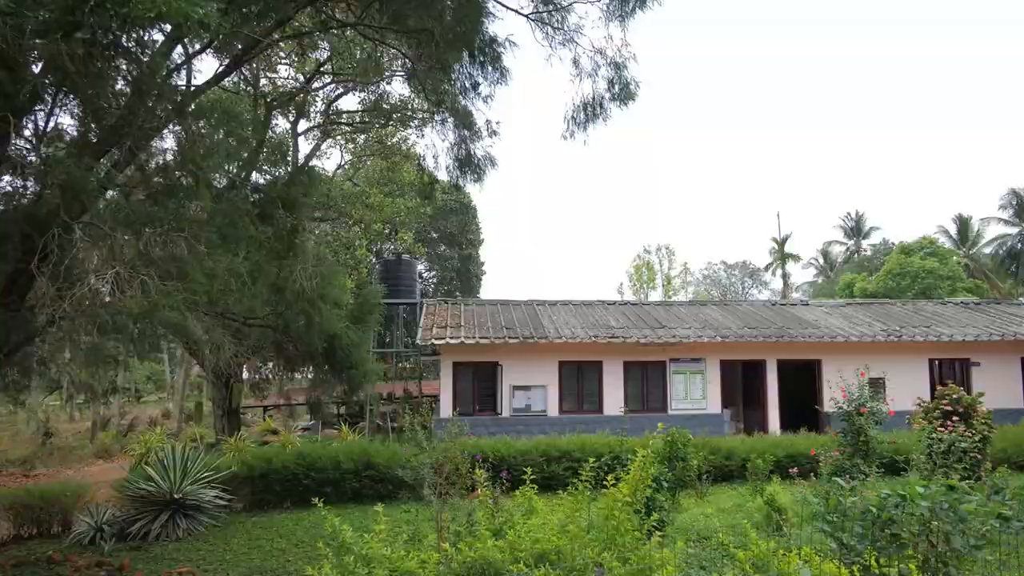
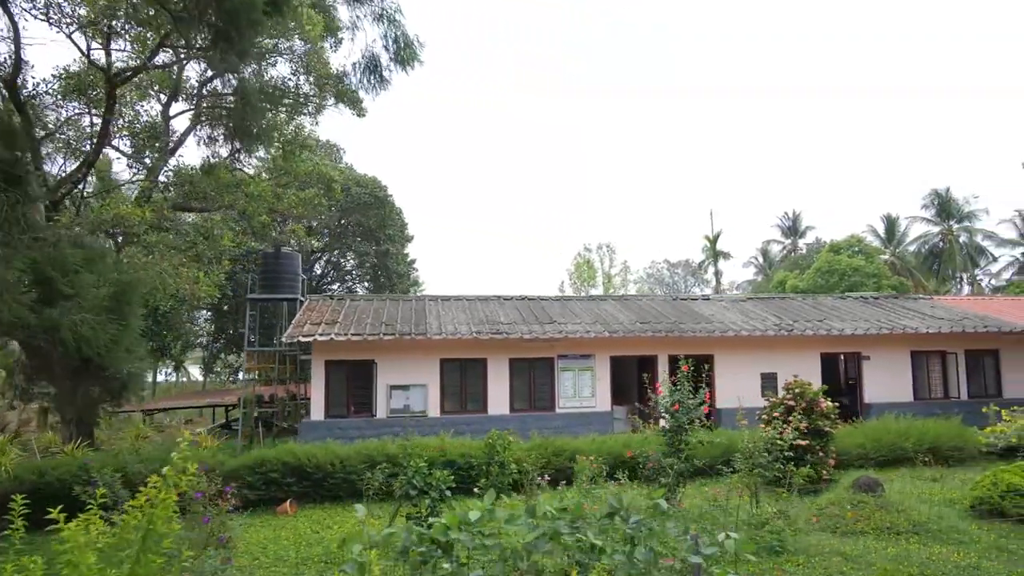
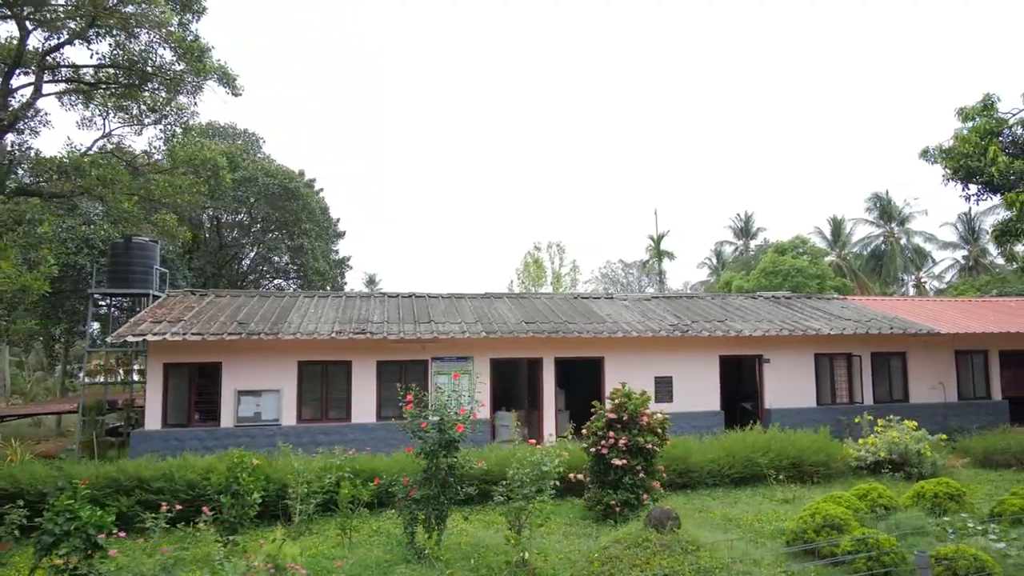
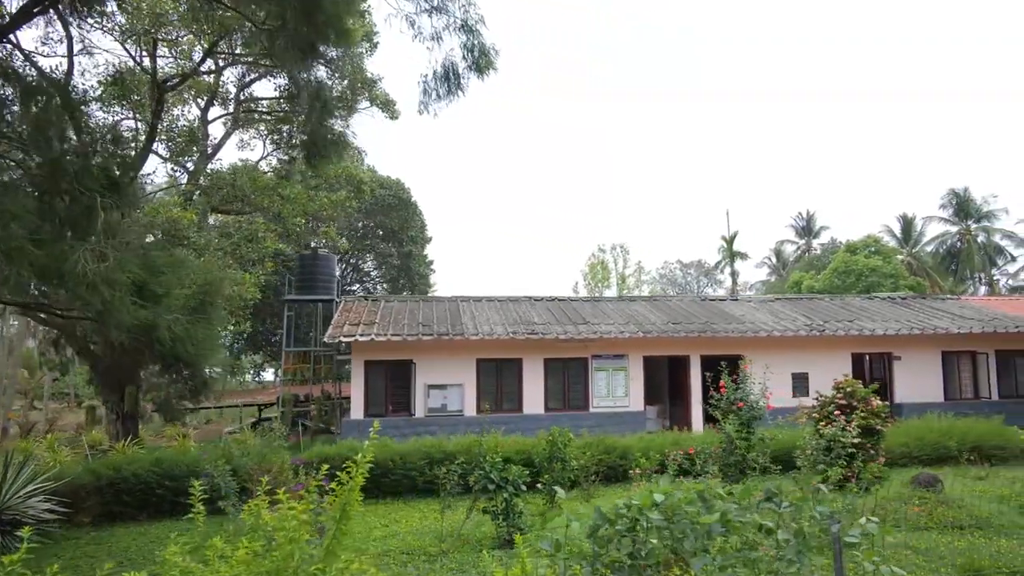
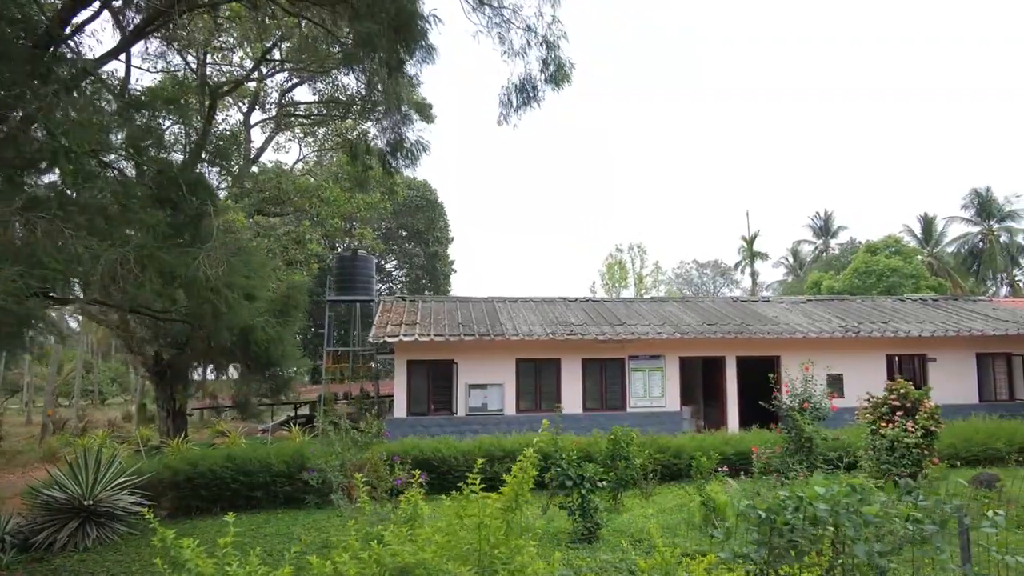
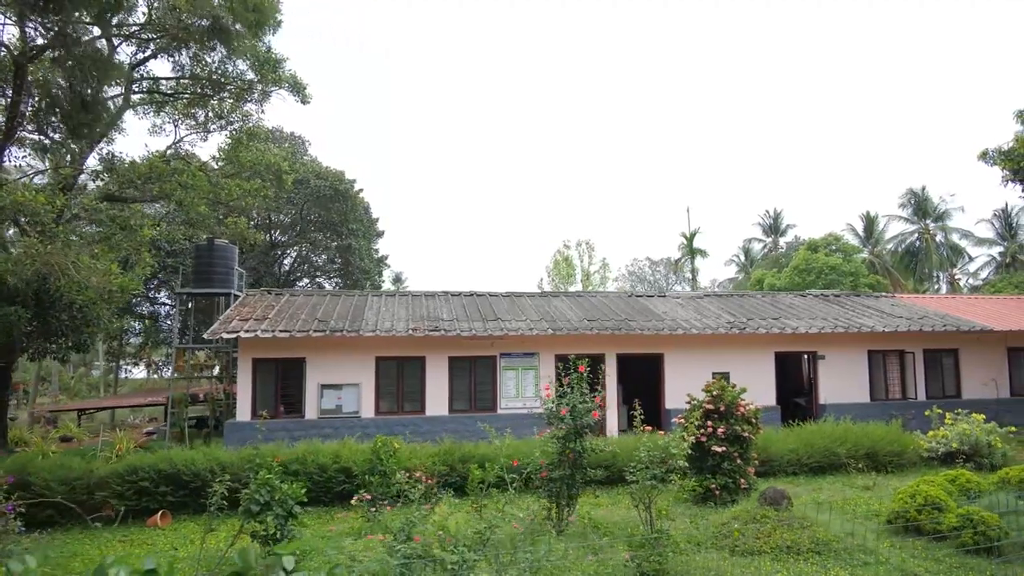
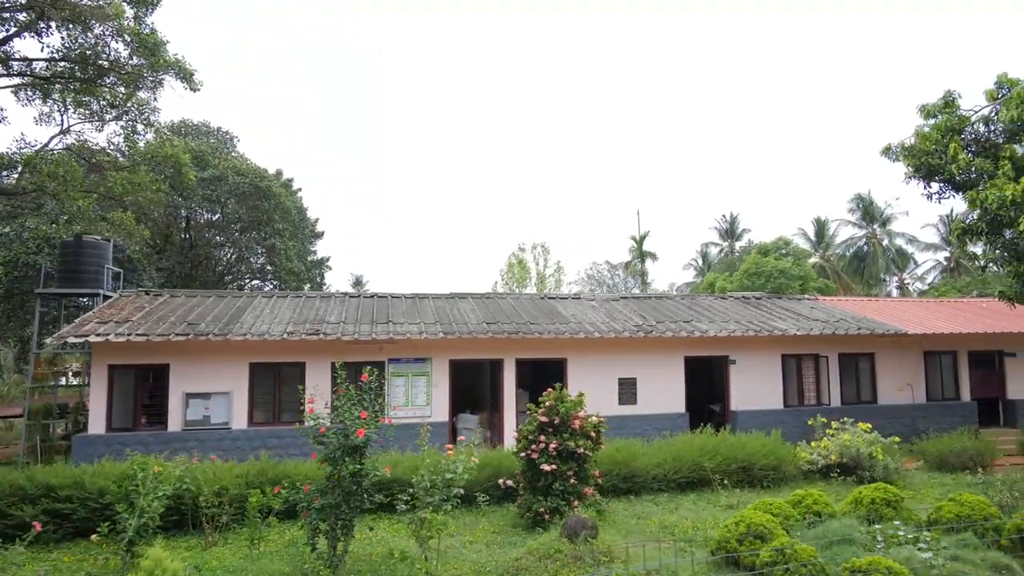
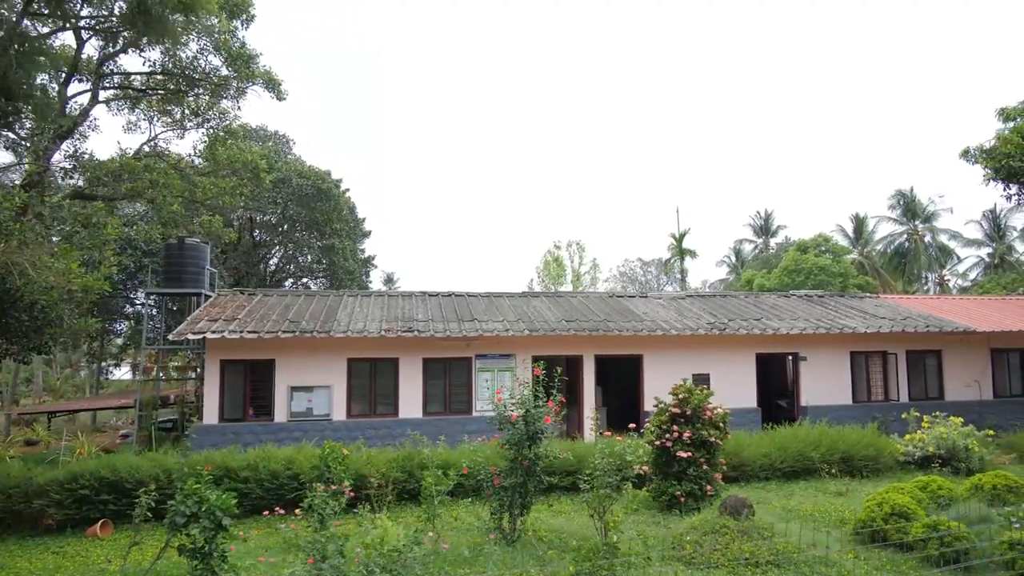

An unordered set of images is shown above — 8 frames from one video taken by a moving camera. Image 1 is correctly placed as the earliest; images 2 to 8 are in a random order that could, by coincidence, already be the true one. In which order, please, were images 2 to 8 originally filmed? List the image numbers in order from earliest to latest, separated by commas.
5, 4, 2, 6, 8, 3, 7
